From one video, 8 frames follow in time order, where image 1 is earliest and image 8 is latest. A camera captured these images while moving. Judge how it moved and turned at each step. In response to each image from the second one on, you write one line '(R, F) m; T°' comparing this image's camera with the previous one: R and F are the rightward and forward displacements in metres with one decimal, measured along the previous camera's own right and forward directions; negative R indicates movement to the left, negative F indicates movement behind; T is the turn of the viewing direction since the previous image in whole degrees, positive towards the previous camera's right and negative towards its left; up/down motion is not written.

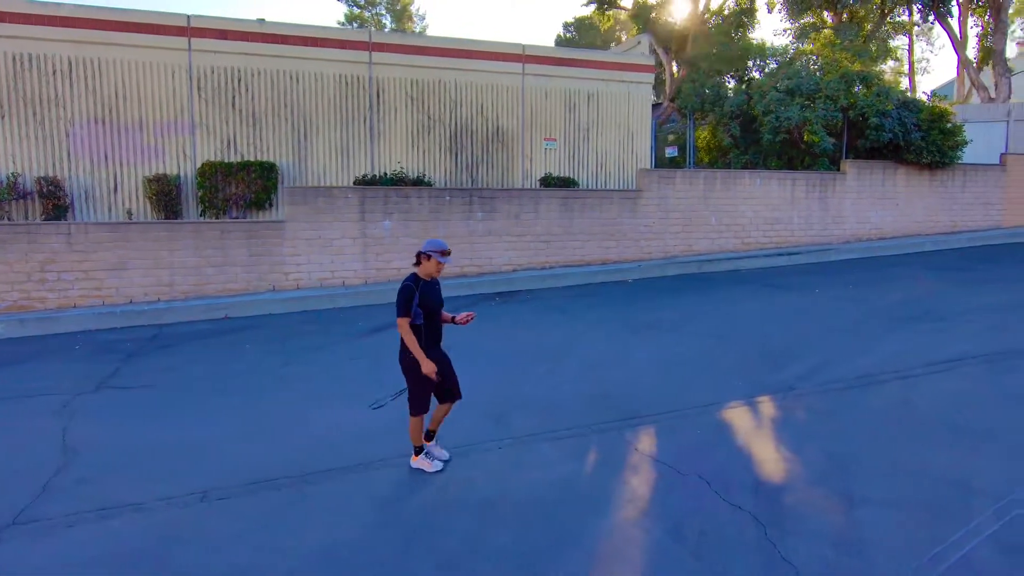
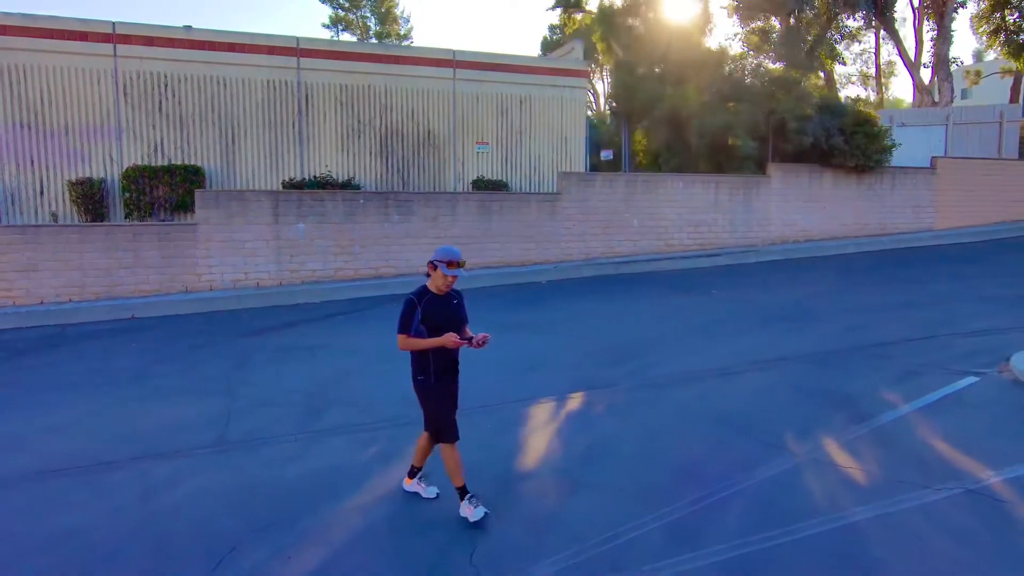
(+1.9, -0.3) m; 0°
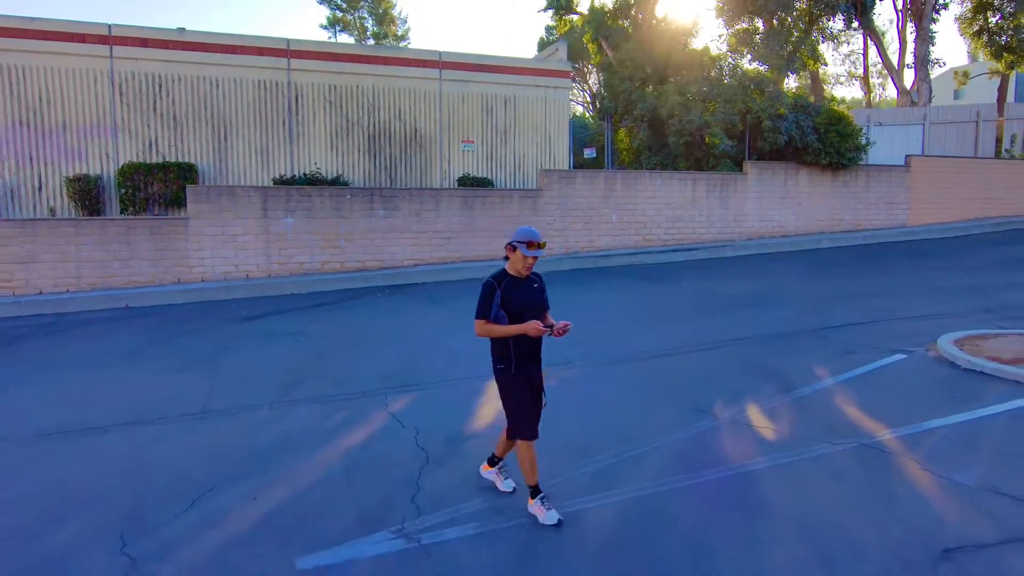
(+0.4, -0.6) m; 0°
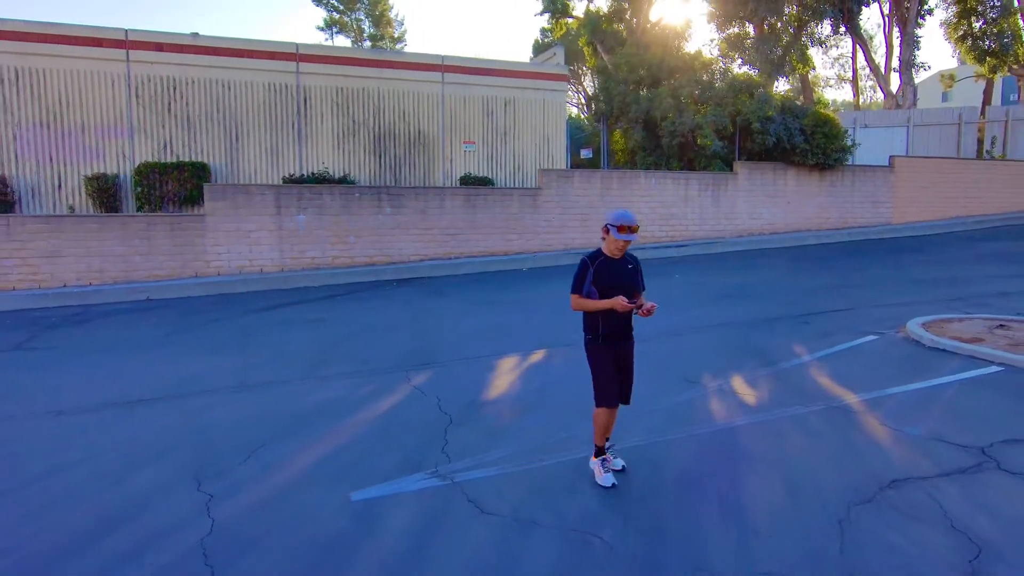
(-0.2, -0.7) m; +1°
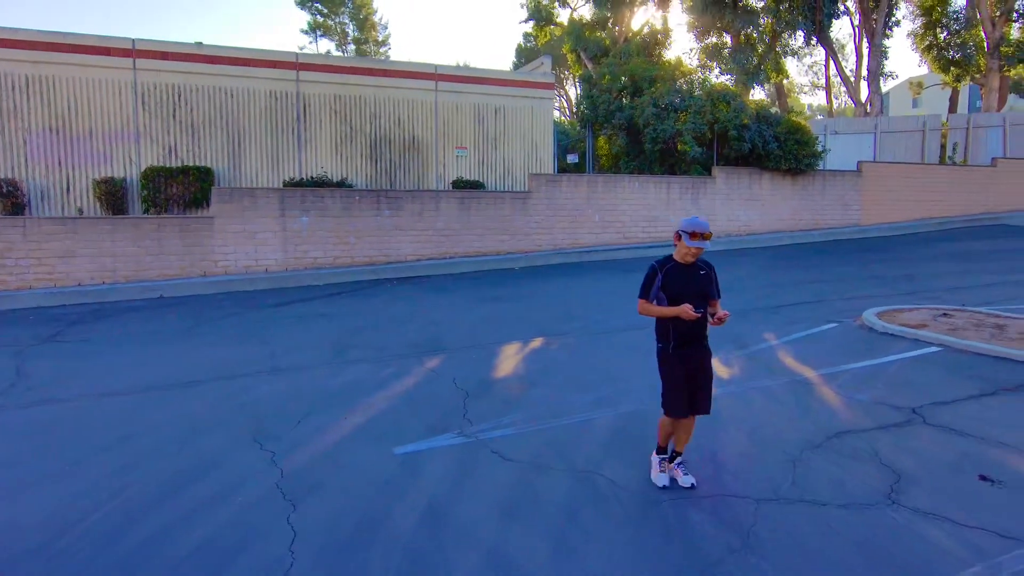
(-0.3, -0.9) m; +2°
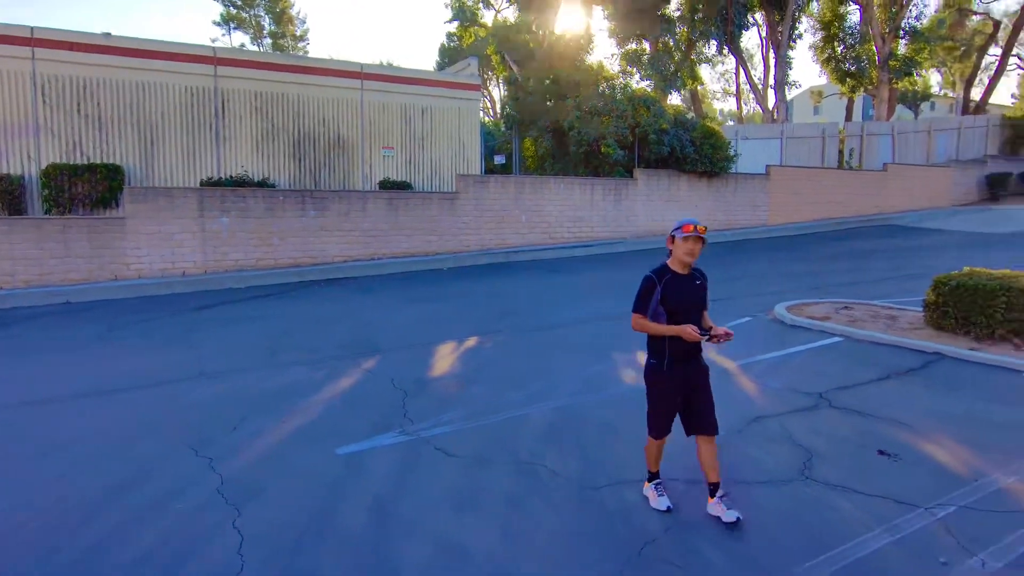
(-0.1, -0.1) m; +7°
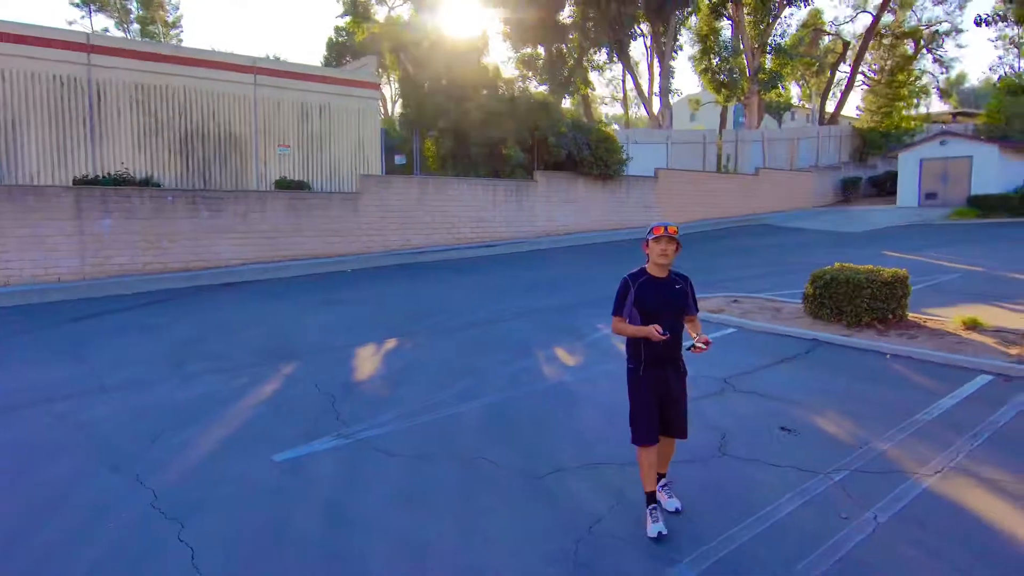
(-0.4, -0.2) m; +10°
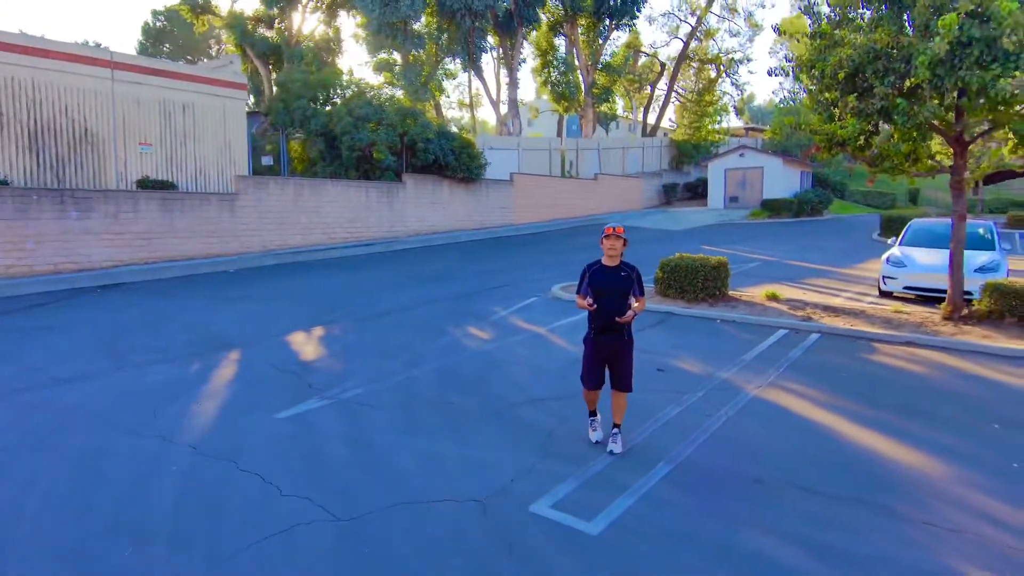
(-1.2, -1.5) m; +14°
